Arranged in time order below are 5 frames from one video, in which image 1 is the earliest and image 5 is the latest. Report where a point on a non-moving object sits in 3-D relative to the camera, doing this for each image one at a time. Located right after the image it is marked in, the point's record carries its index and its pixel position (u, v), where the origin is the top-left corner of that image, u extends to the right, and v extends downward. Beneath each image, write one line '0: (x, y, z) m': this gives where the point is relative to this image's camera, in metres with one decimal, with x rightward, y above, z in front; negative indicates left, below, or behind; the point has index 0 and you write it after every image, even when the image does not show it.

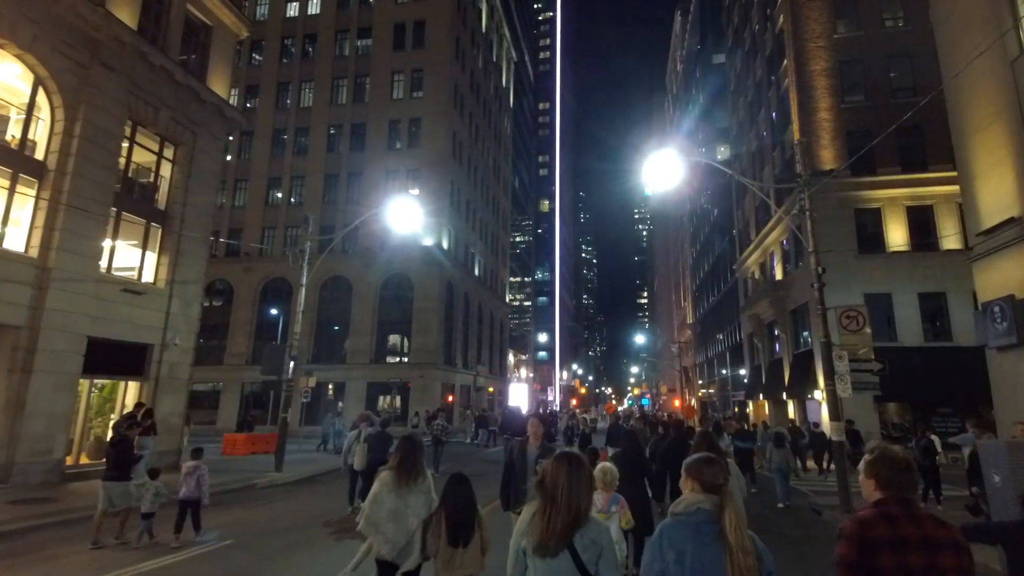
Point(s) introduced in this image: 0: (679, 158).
0: (+4.2, +3.3, +14.8) m
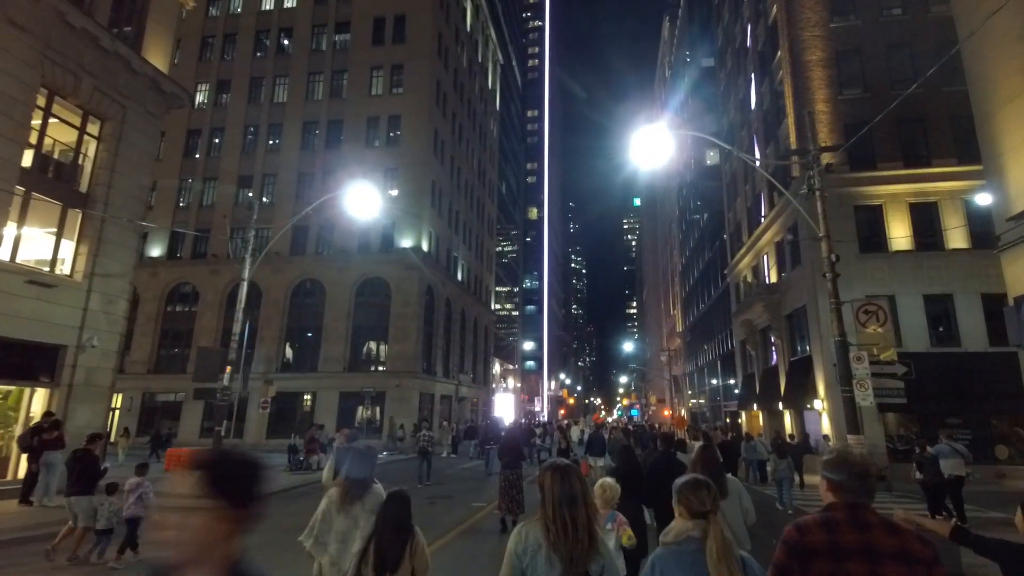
0: (+3.4, +3.5, +13.0) m
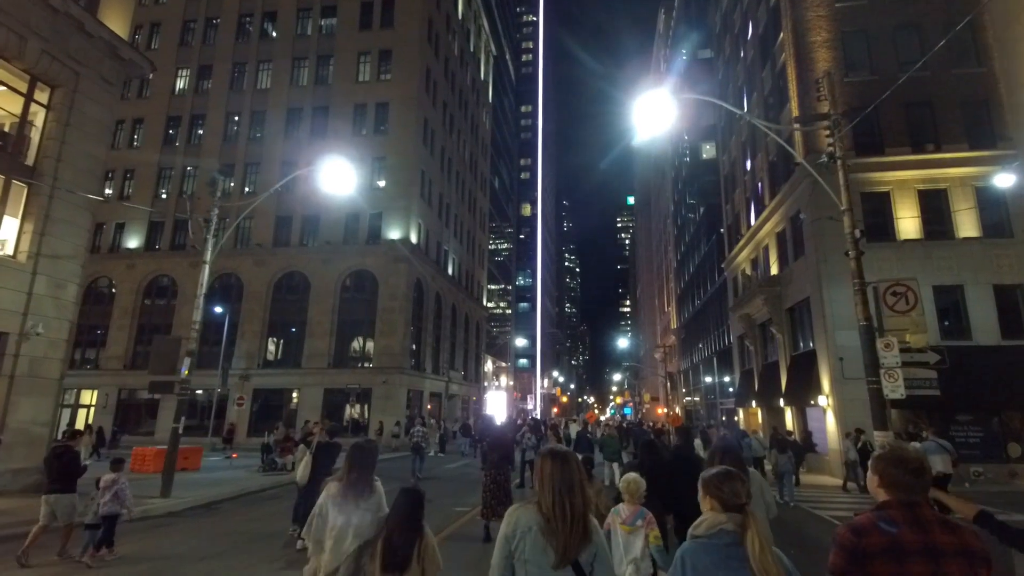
0: (+3.2, +3.8, +11.7) m
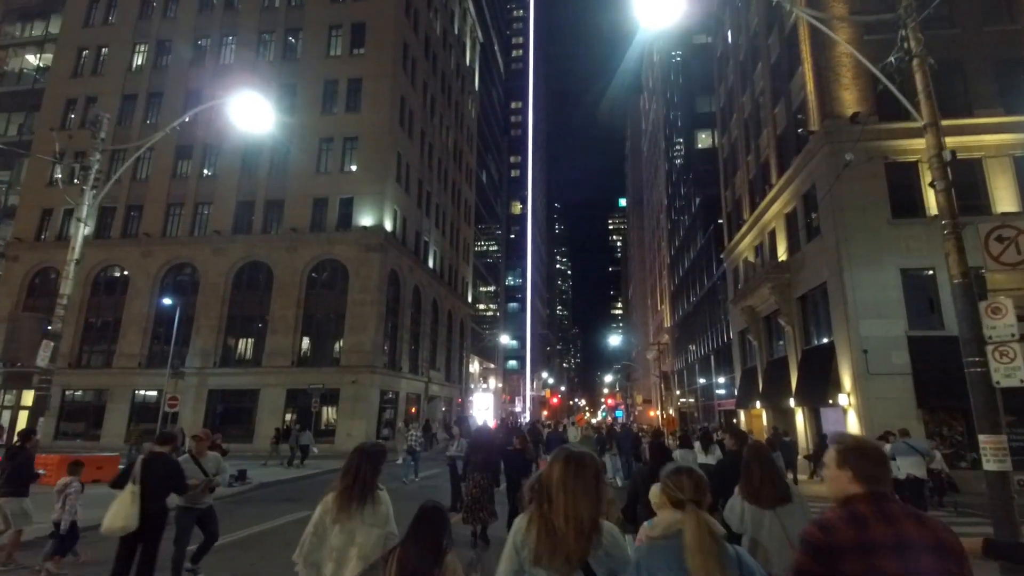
0: (+2.5, +4.5, +8.7) m
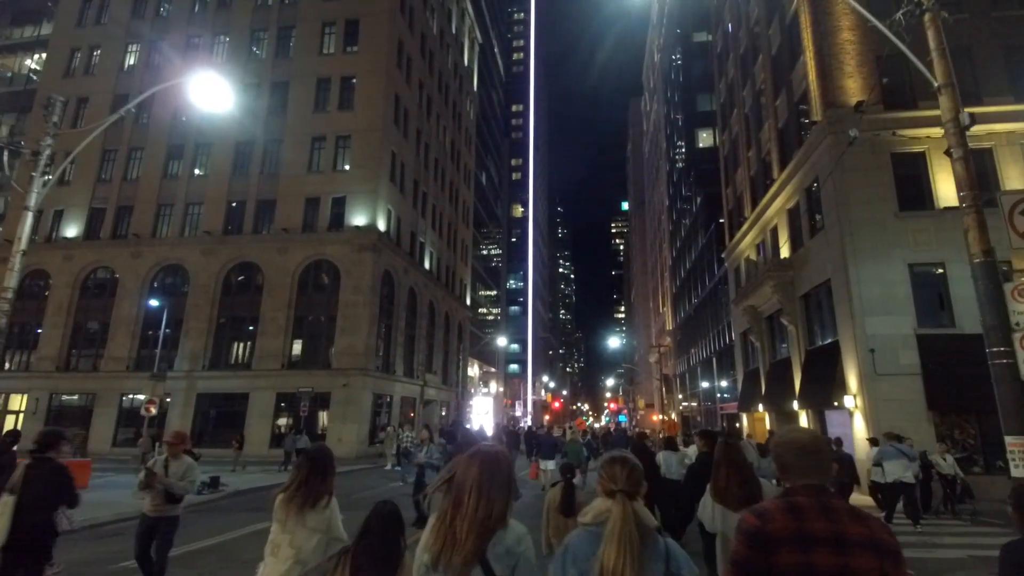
0: (+2.1, +4.7, +7.9) m
